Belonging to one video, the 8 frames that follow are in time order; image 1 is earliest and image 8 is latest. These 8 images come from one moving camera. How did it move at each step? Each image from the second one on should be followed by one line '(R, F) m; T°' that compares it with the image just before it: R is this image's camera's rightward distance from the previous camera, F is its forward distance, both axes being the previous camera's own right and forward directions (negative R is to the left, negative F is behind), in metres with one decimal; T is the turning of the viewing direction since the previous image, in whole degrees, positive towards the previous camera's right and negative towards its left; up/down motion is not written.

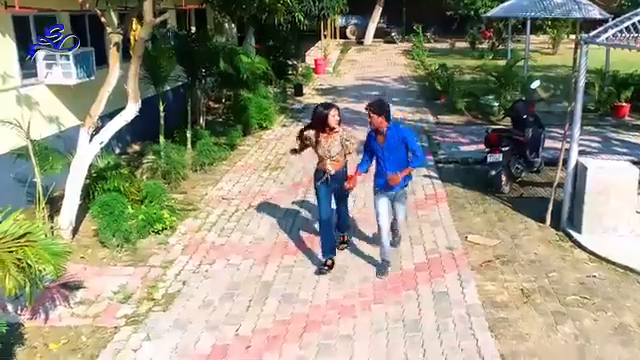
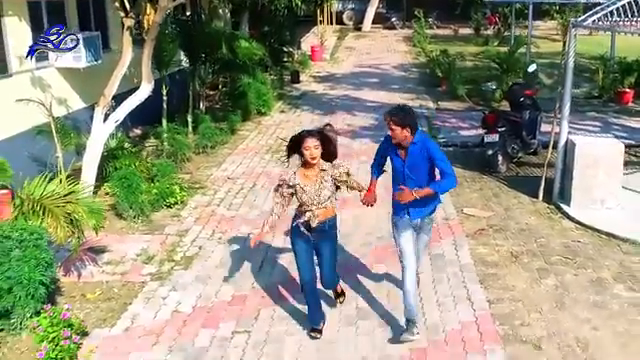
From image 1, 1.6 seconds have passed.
(-0.1, -0.6) m; 0°
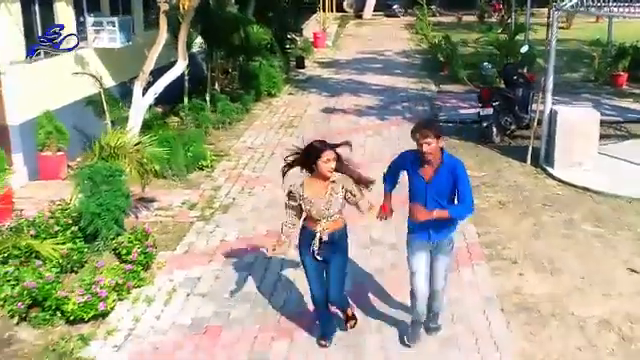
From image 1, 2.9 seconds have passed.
(-0.2, -1.2) m; 0°
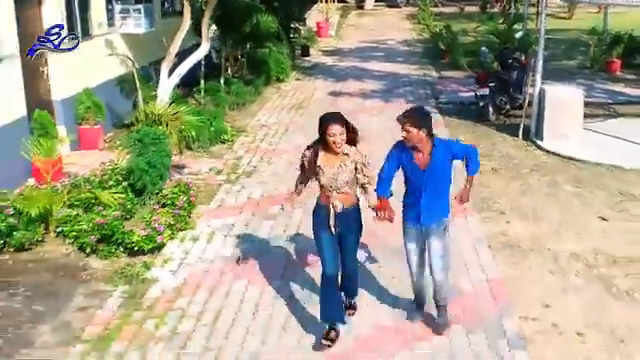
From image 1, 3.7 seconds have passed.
(-0.2, -1.0) m; 0°
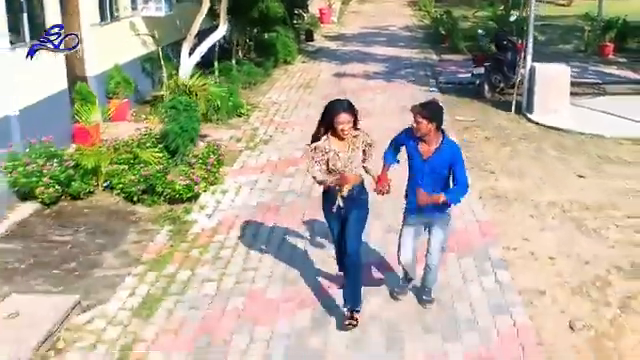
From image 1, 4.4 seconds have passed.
(-0.2, -1.0) m; 0°
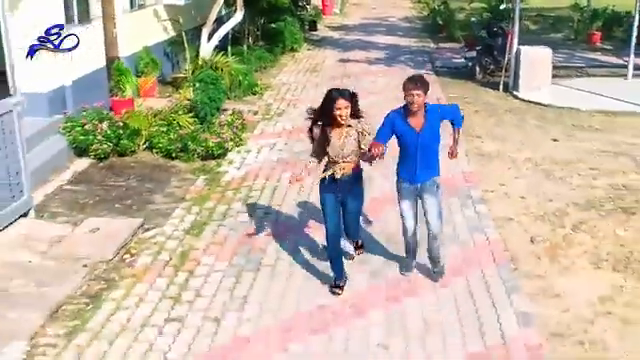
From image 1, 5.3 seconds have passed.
(-0.2, -1.2) m; 0°
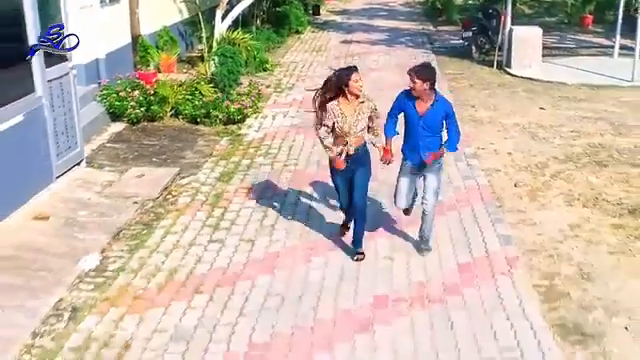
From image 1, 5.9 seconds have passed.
(-0.2, -0.9) m; 0°
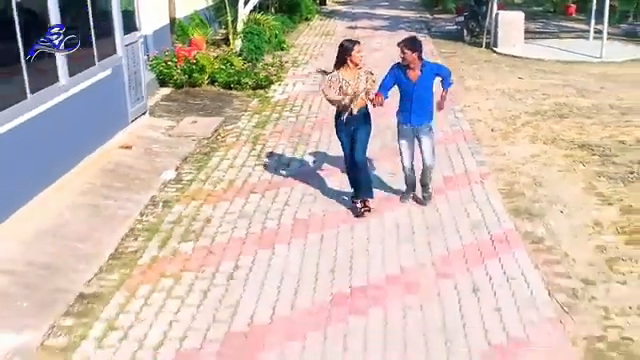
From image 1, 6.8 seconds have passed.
(-0.3, -1.7) m; 0°
